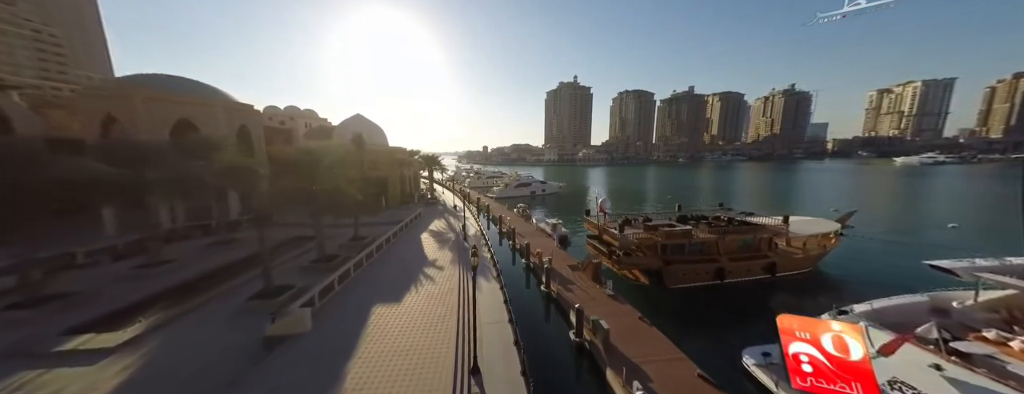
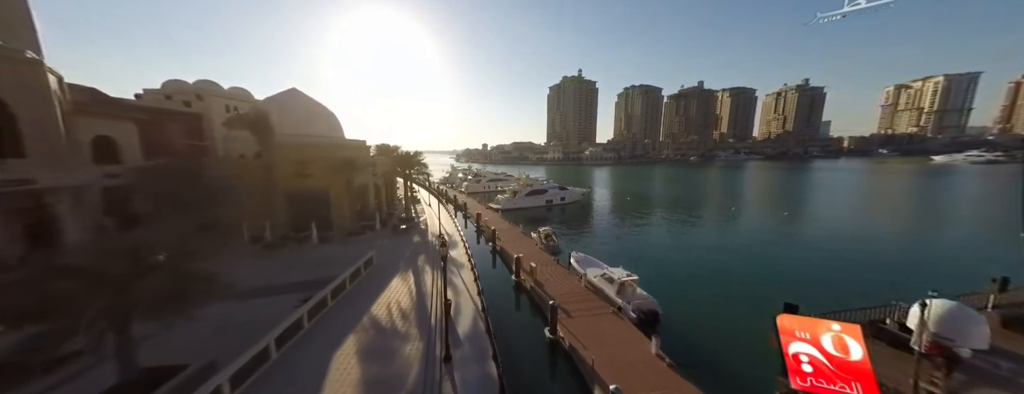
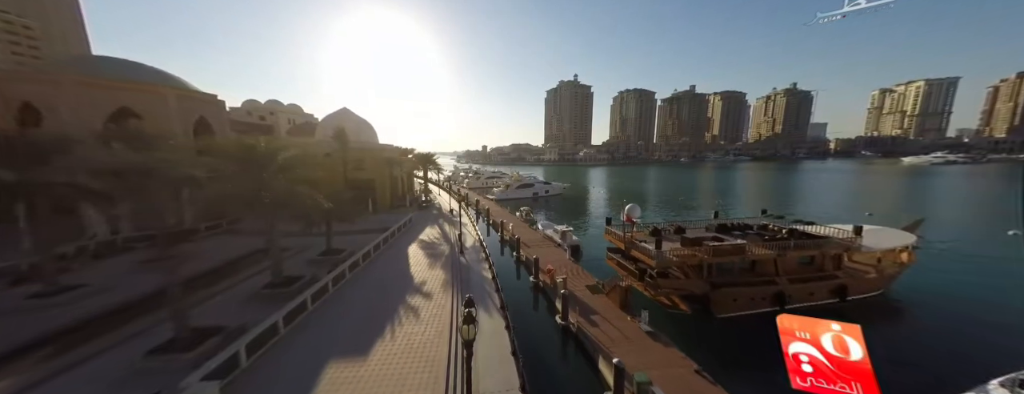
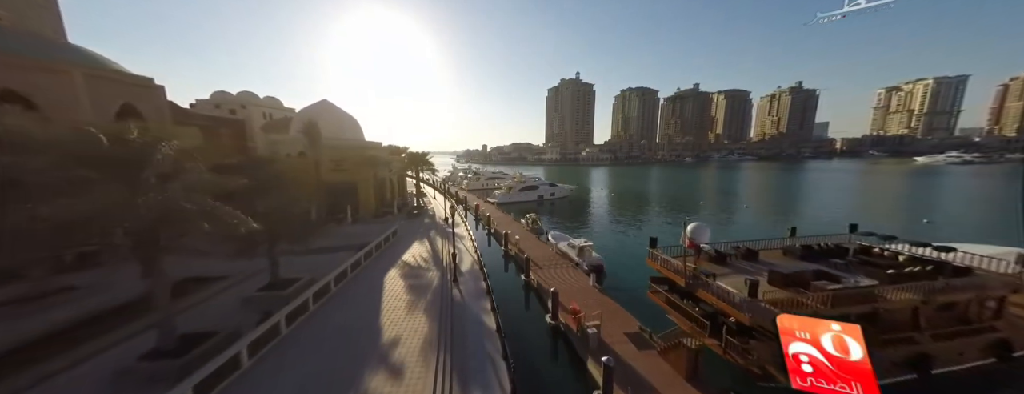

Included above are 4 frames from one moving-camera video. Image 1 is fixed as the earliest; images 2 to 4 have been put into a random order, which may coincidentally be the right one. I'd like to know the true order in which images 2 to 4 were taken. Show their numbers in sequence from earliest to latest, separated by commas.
3, 4, 2
